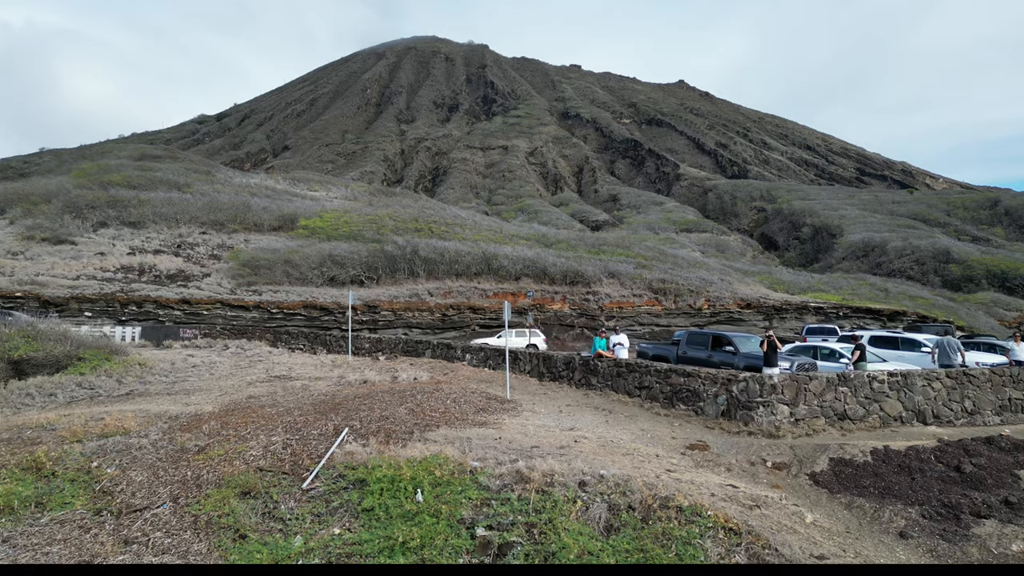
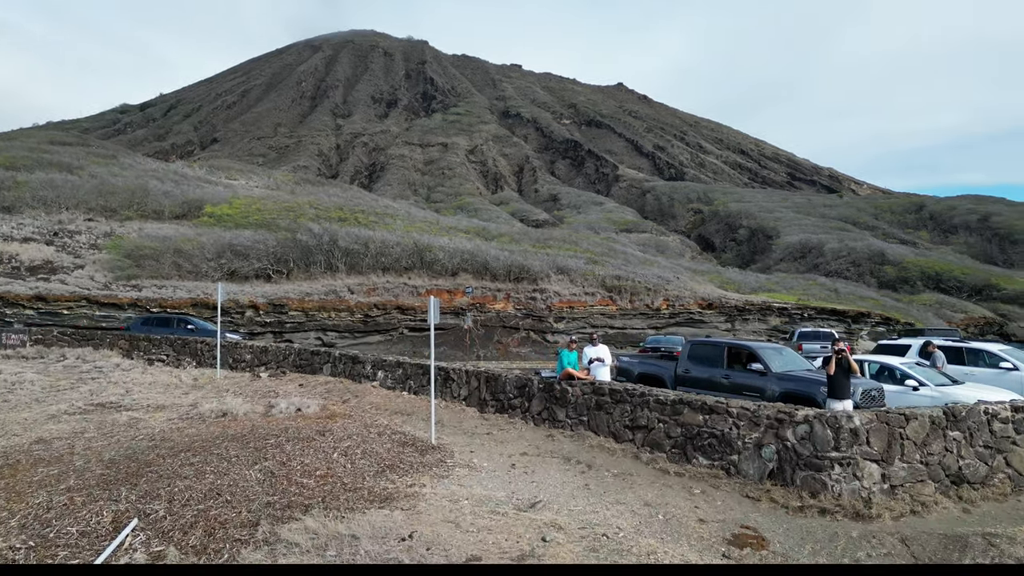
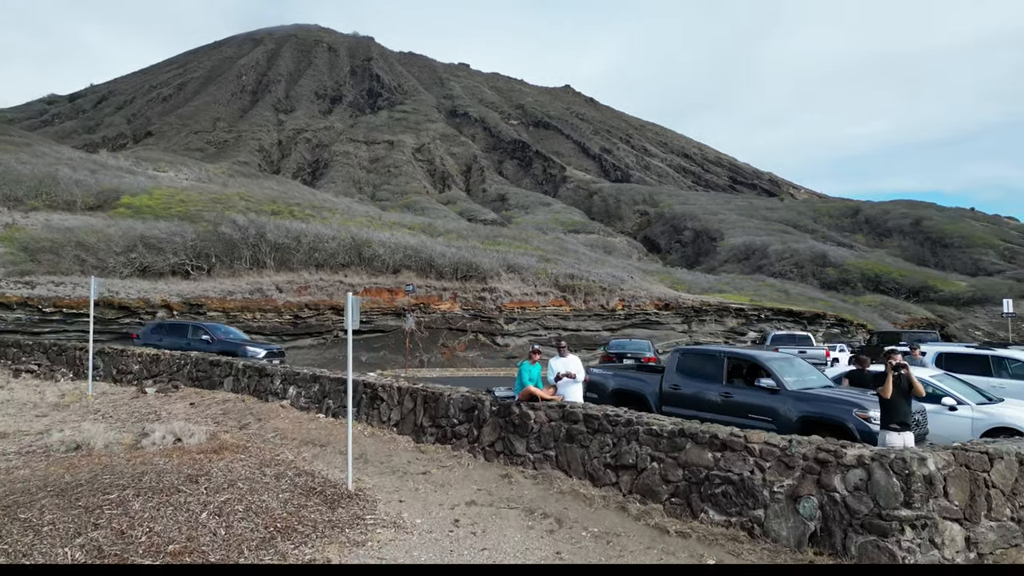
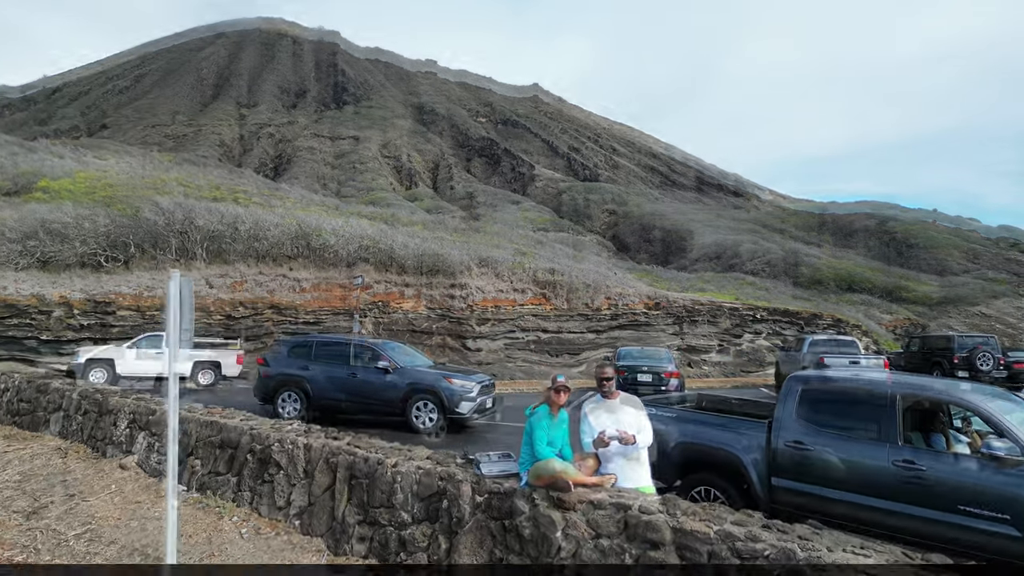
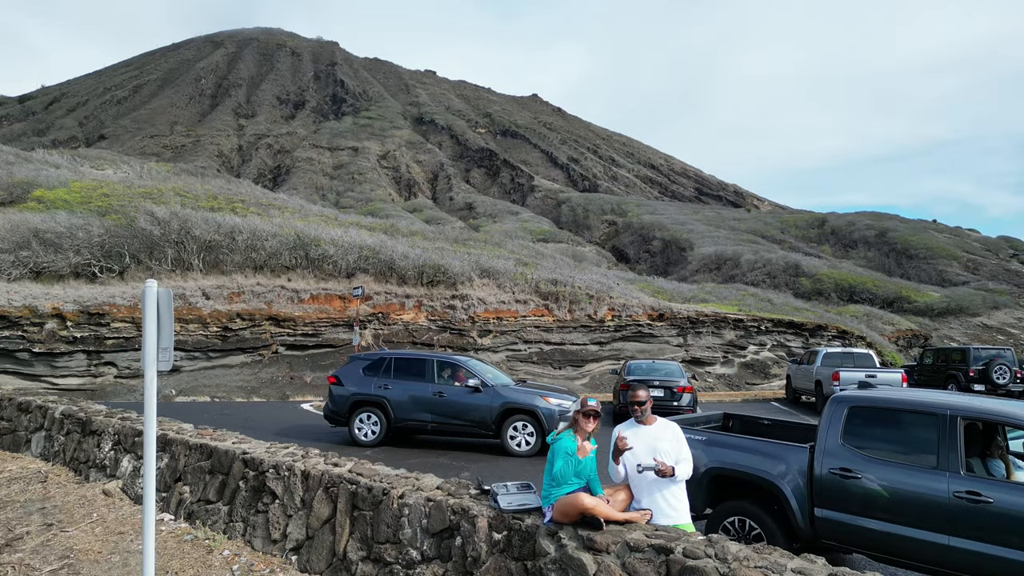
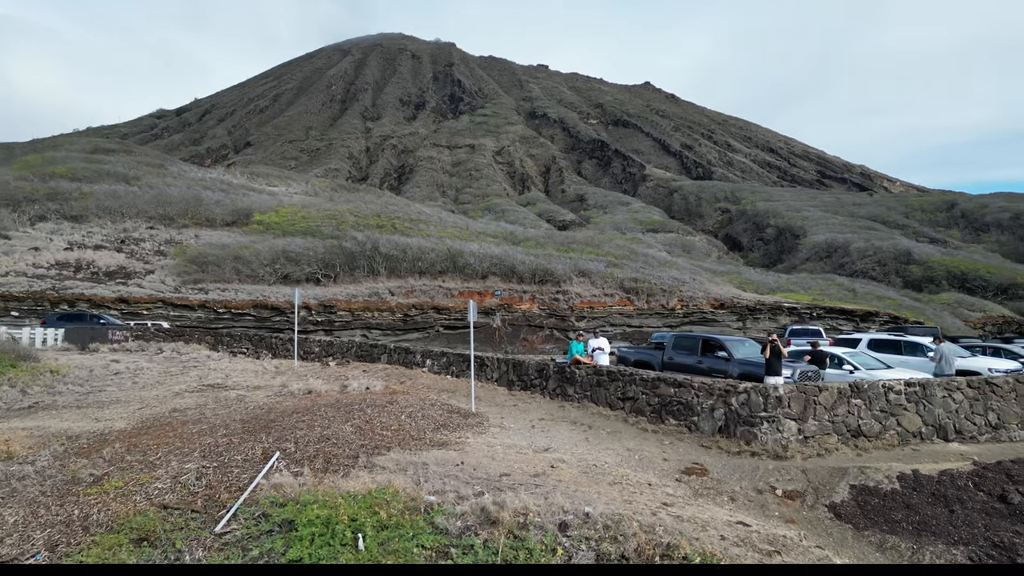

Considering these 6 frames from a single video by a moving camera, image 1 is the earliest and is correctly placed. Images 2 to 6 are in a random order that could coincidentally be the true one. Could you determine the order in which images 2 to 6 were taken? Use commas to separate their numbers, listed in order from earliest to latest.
6, 2, 3, 4, 5
